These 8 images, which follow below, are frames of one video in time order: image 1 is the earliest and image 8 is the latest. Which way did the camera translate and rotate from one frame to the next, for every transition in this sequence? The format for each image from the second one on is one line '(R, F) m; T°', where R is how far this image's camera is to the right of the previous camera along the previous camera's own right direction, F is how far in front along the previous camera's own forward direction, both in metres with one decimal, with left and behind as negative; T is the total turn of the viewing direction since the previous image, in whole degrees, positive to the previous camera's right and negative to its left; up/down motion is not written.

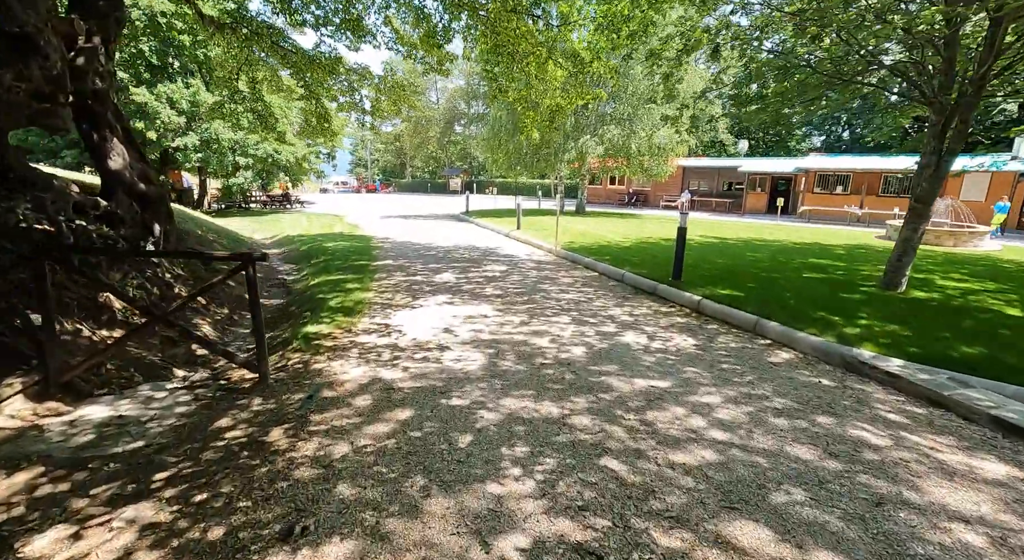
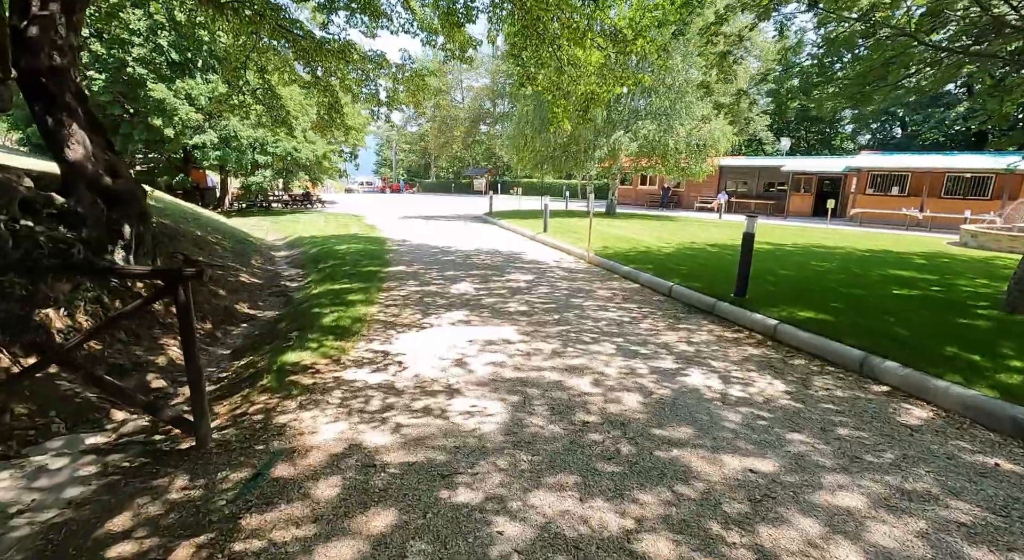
(-0.1, +1.2) m; -2°
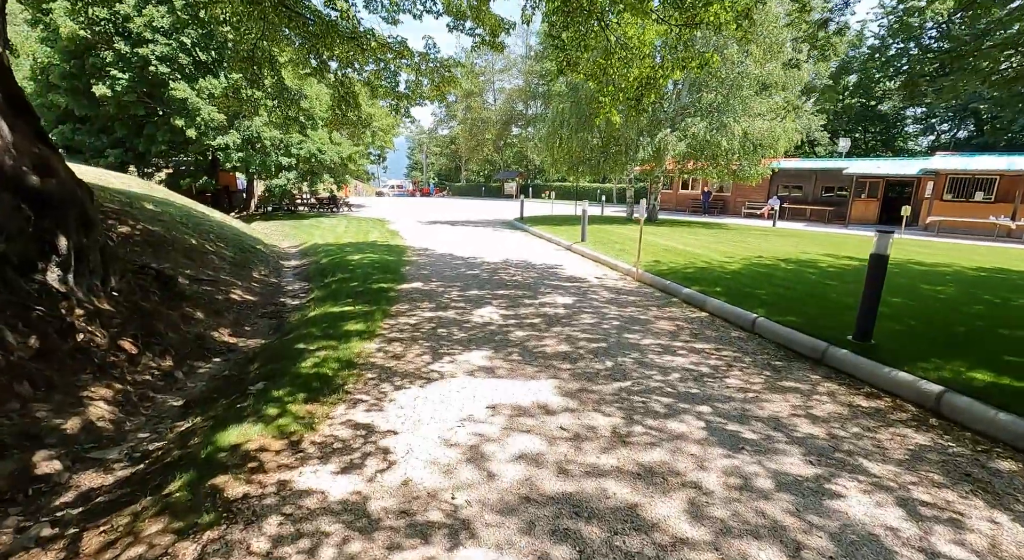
(-0.1, +1.5) m; -3°
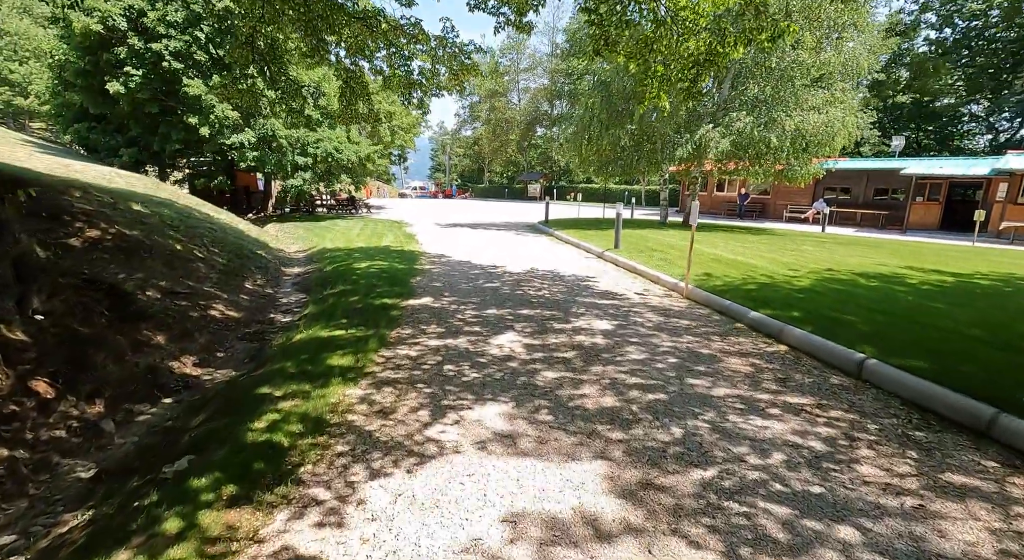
(0.0, +1.3) m; -2°
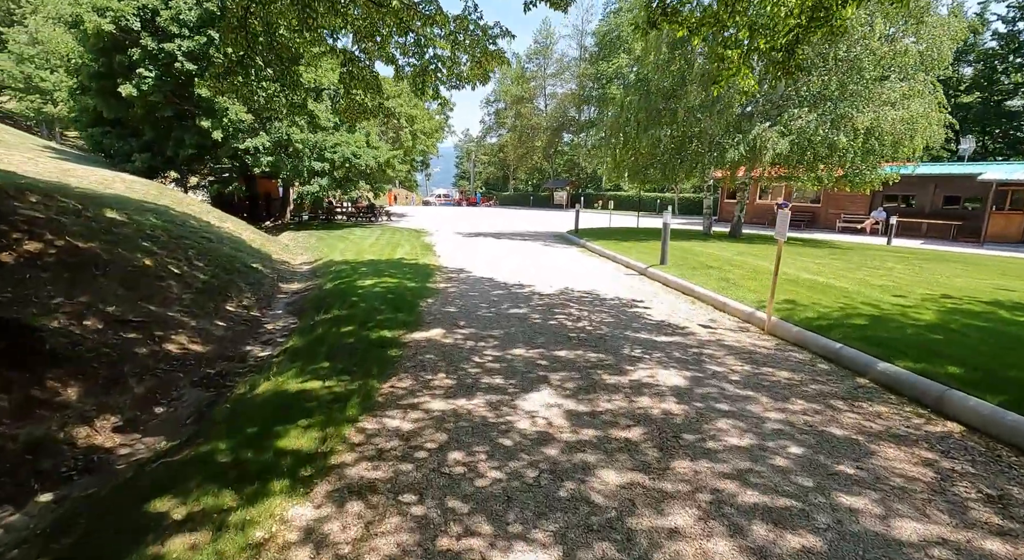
(-0.1, +1.6) m; -2°
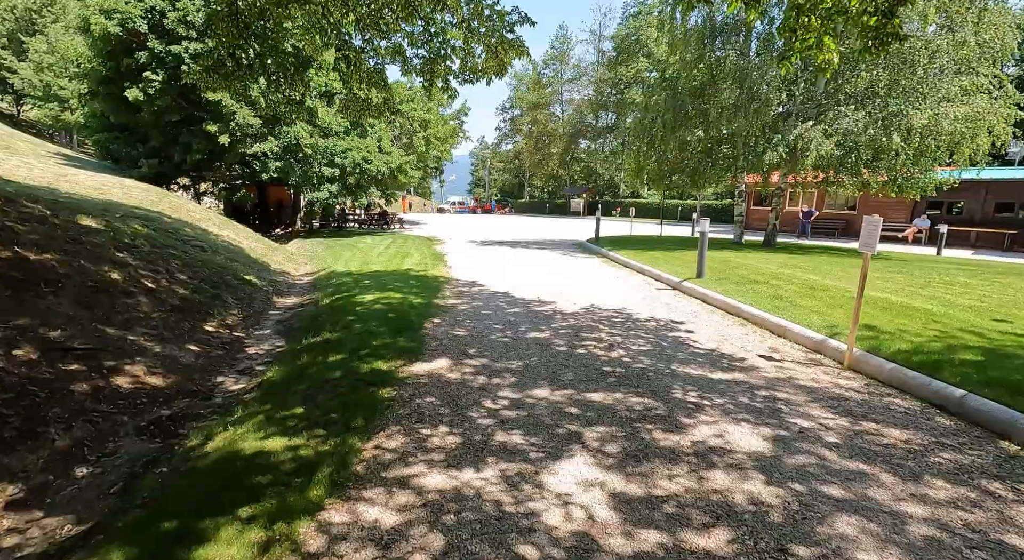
(0.0, +1.0) m; -2°
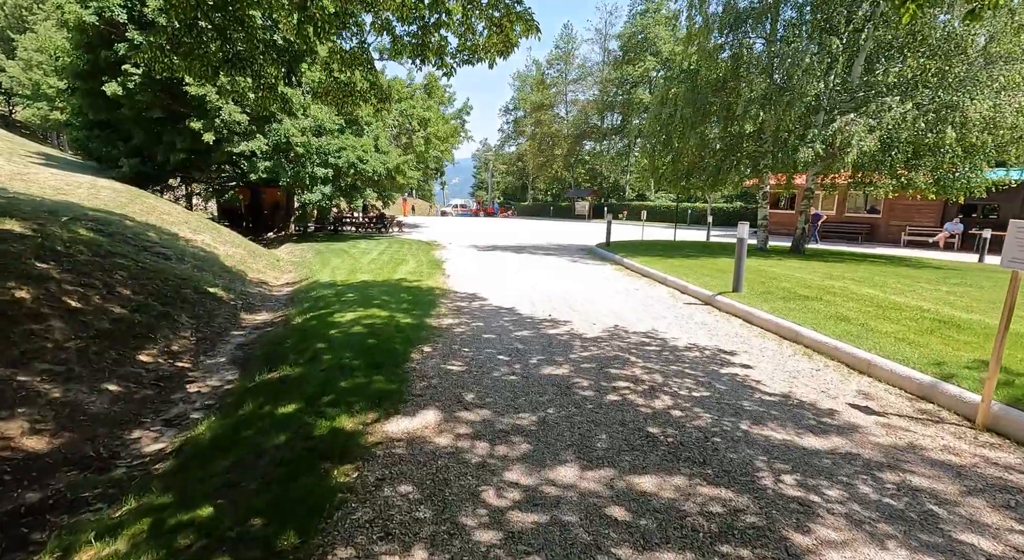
(-0.1, +1.3) m; 0°
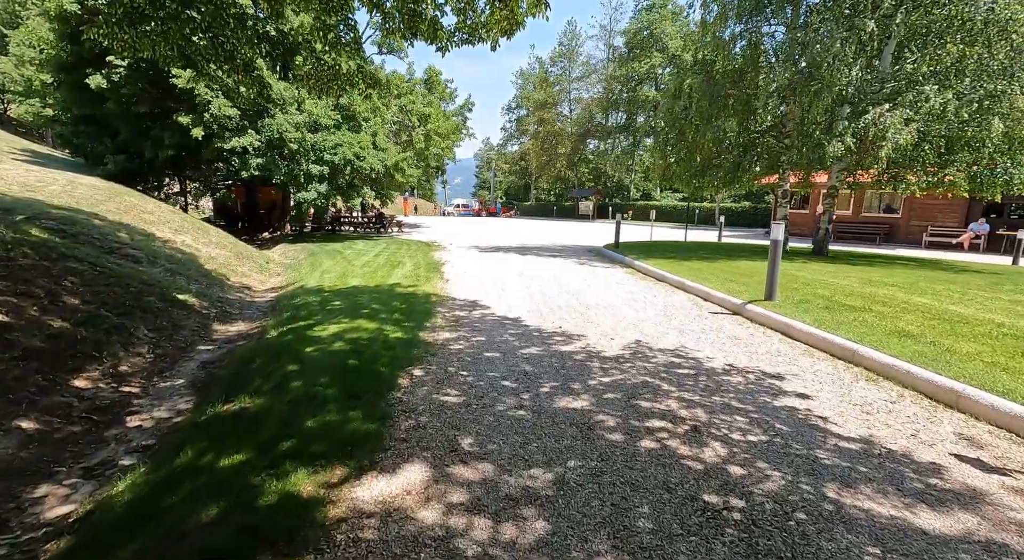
(0.0, +0.9) m; 0°
